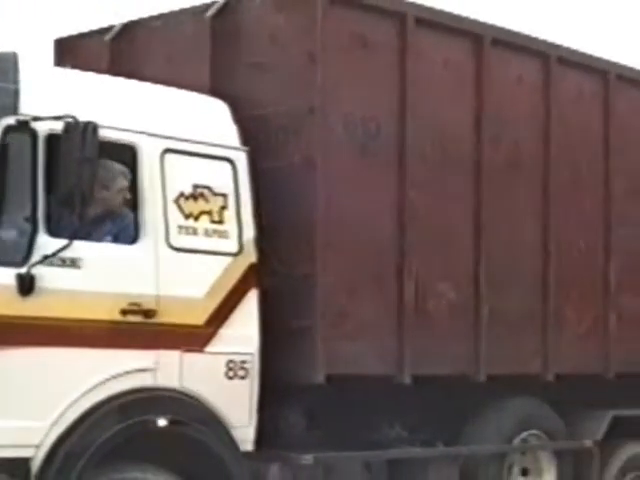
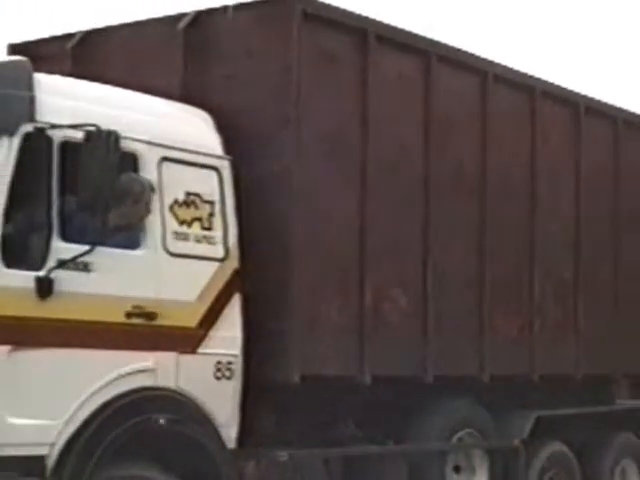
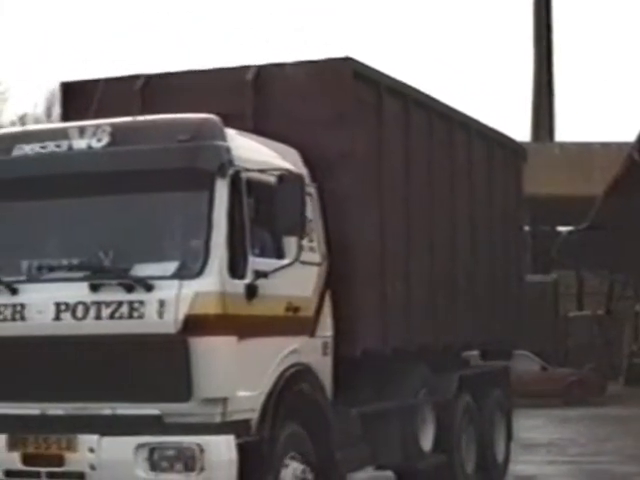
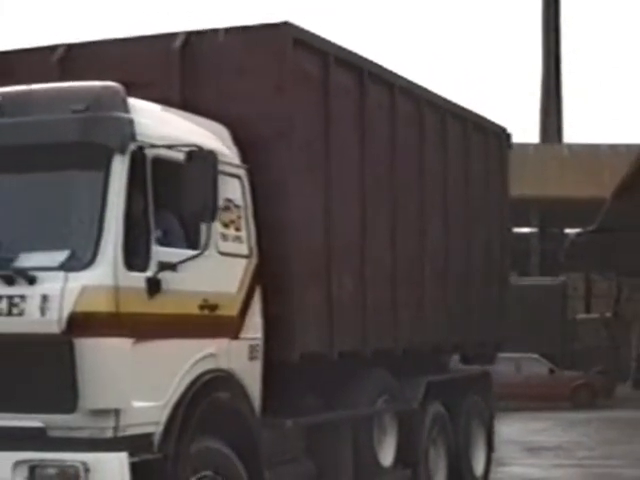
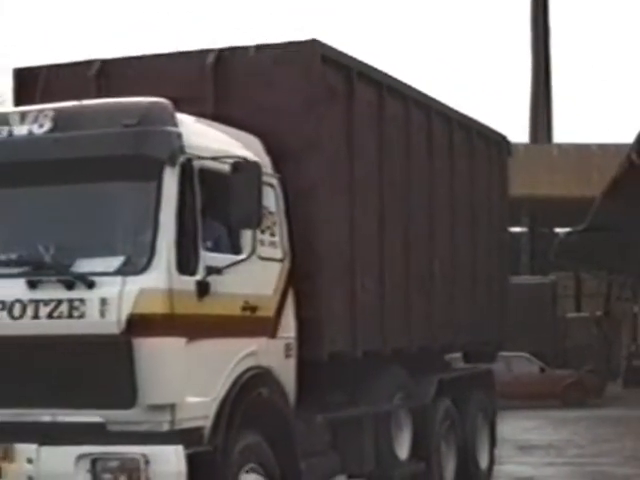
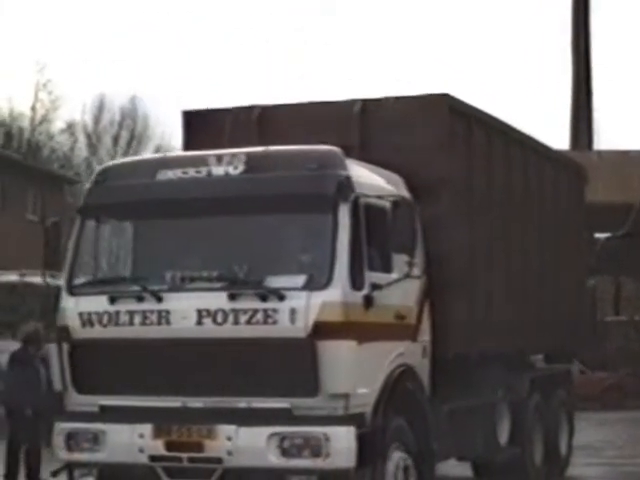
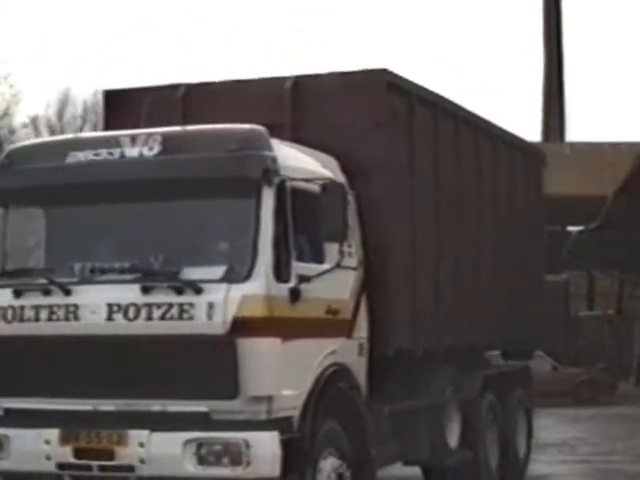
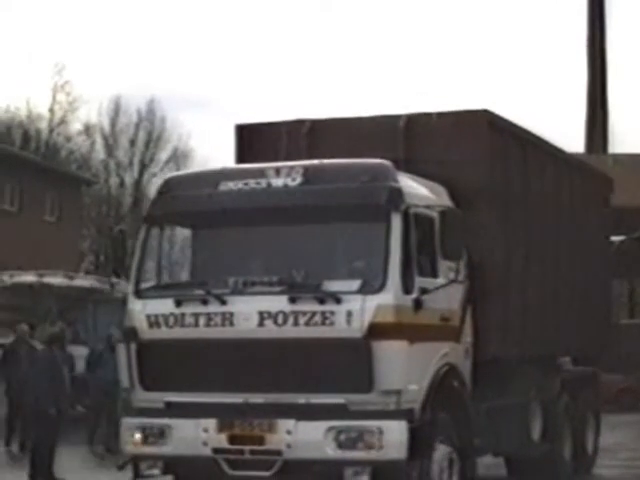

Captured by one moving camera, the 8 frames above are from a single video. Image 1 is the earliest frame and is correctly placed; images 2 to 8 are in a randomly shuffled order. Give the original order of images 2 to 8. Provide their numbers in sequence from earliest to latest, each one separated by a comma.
2, 4, 5, 3, 7, 6, 8
